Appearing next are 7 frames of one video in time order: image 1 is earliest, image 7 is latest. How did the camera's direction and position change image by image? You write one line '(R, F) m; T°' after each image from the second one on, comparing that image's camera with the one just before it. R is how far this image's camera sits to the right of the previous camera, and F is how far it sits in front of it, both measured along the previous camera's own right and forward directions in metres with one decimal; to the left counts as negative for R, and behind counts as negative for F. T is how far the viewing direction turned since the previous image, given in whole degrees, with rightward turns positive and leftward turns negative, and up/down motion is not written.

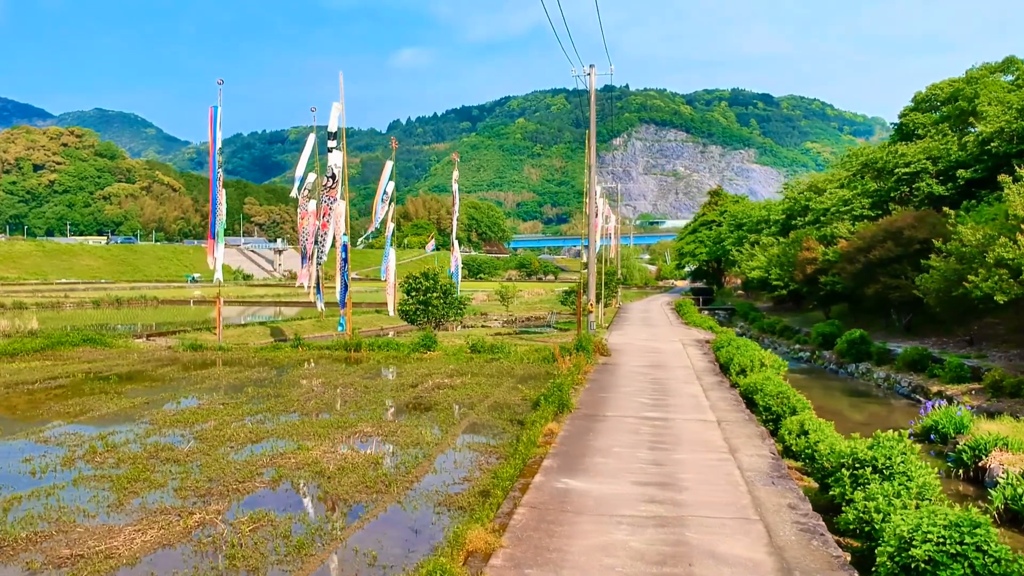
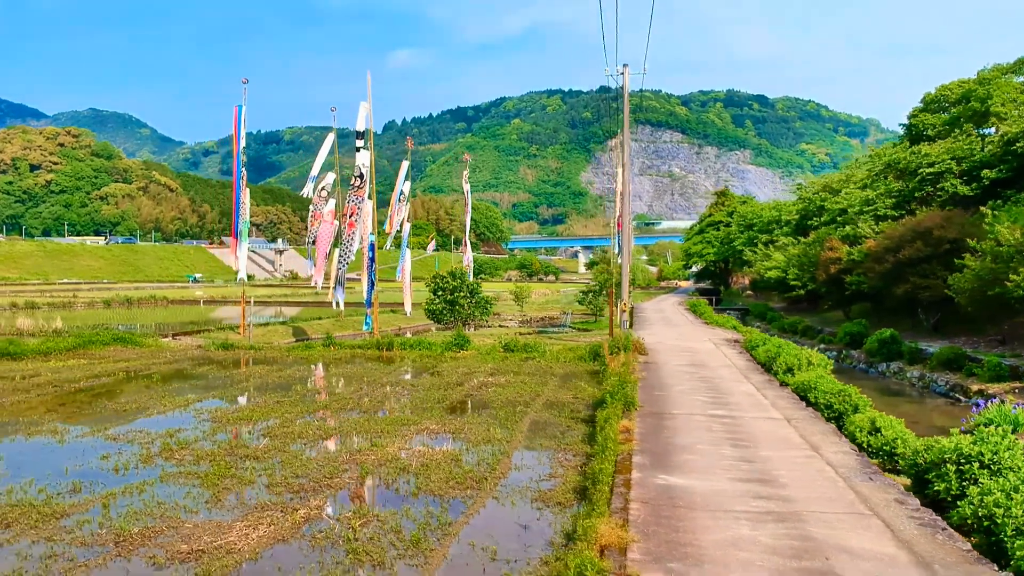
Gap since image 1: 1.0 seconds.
(-0.8, 0.0) m; 0°
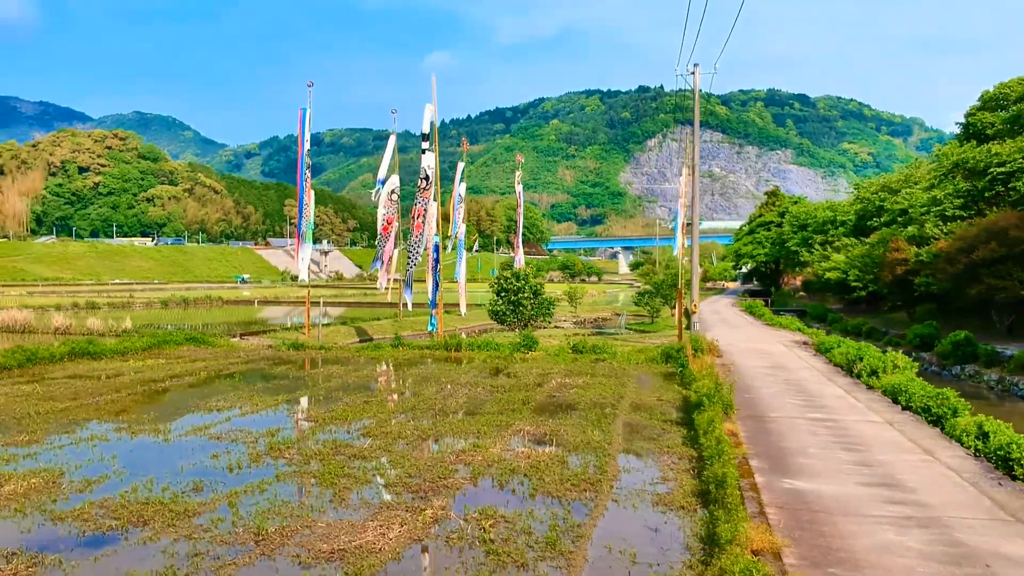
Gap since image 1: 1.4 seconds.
(-0.6, 0.0) m; -2°
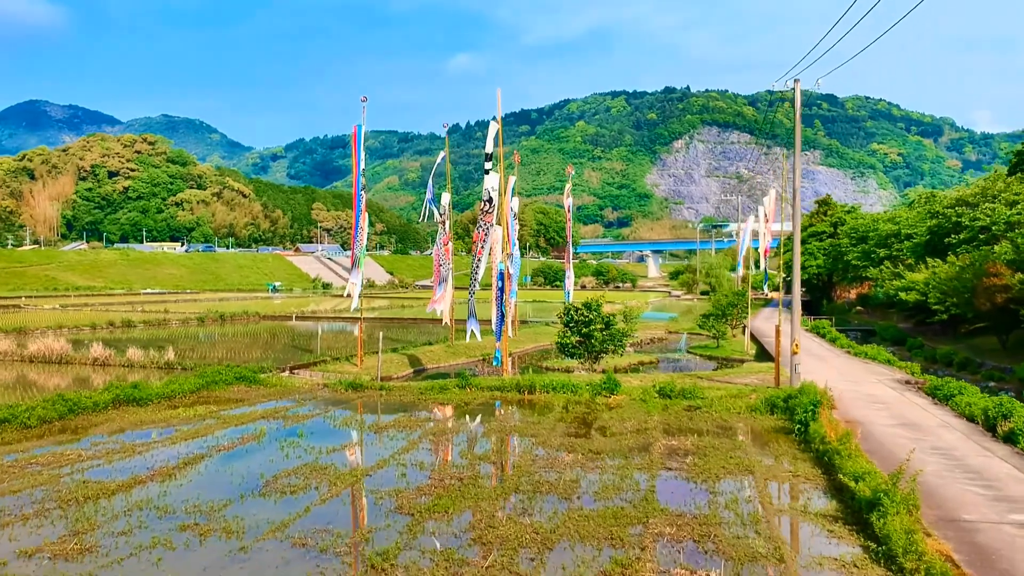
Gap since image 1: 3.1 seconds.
(-1.0, +1.7) m; -1°
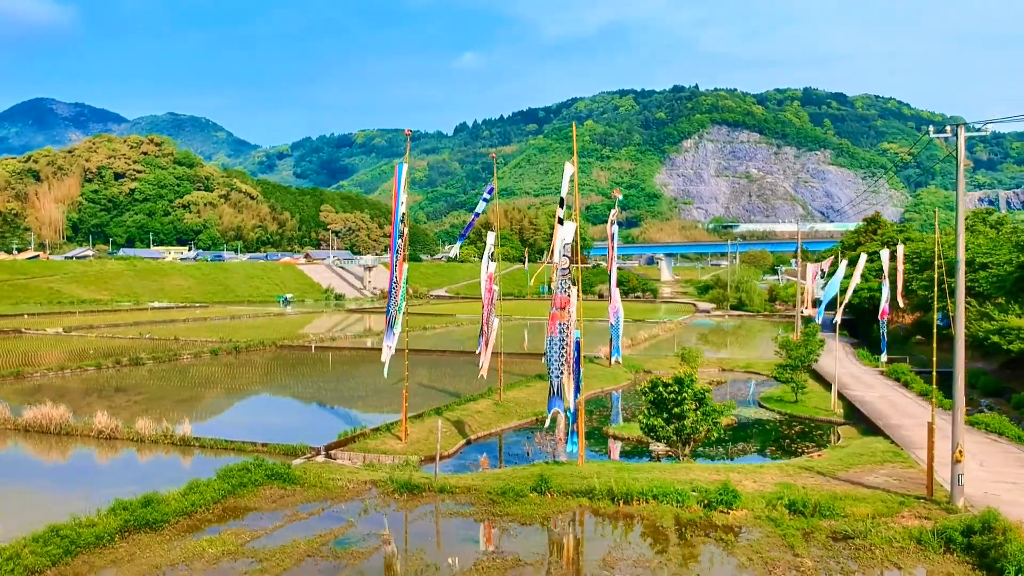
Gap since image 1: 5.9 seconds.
(-1.3, +3.3) m; 0°
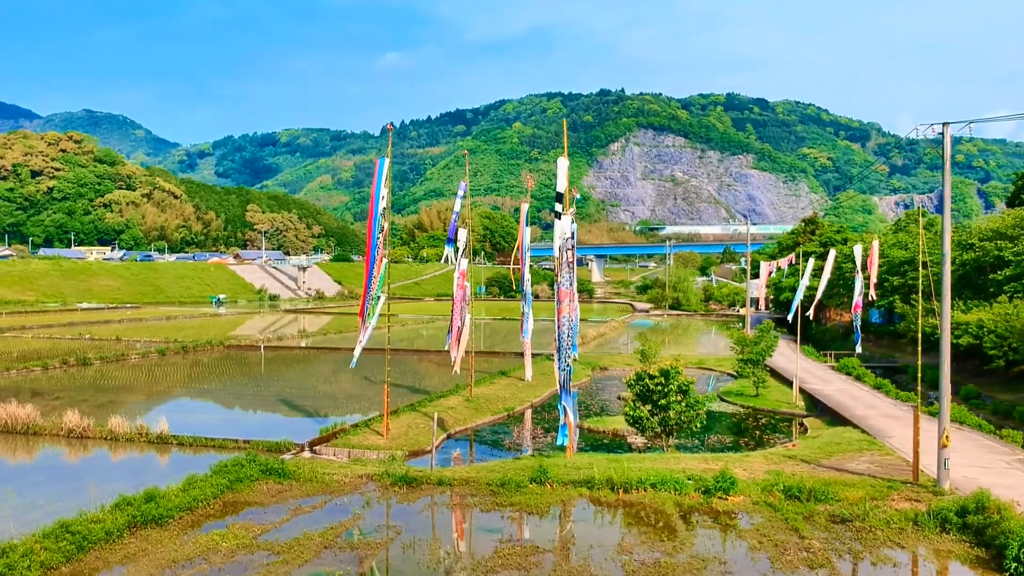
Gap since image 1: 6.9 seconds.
(-1.2, -0.1) m; +4°
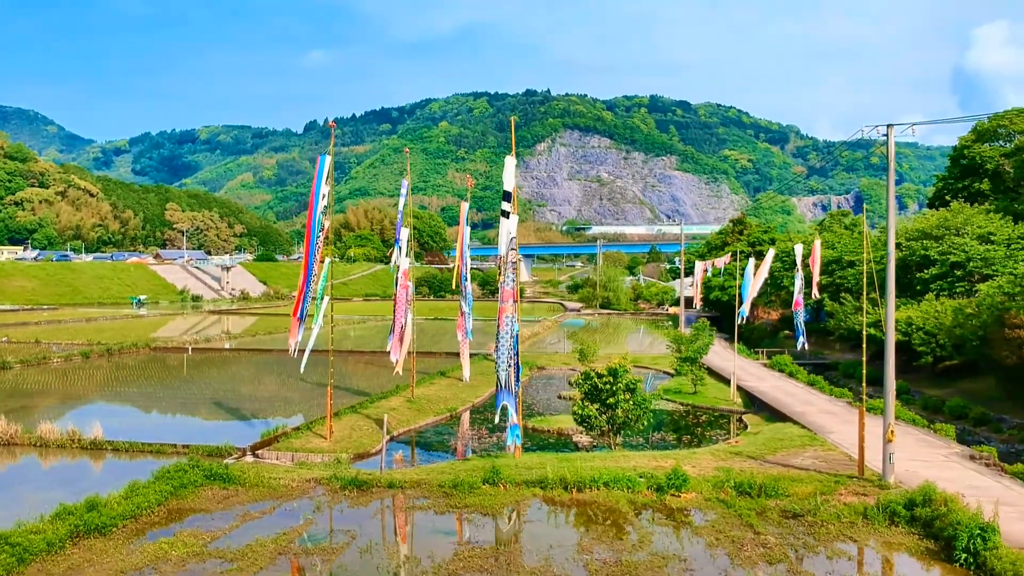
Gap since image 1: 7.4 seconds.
(-0.4, +0.1) m; +4°
